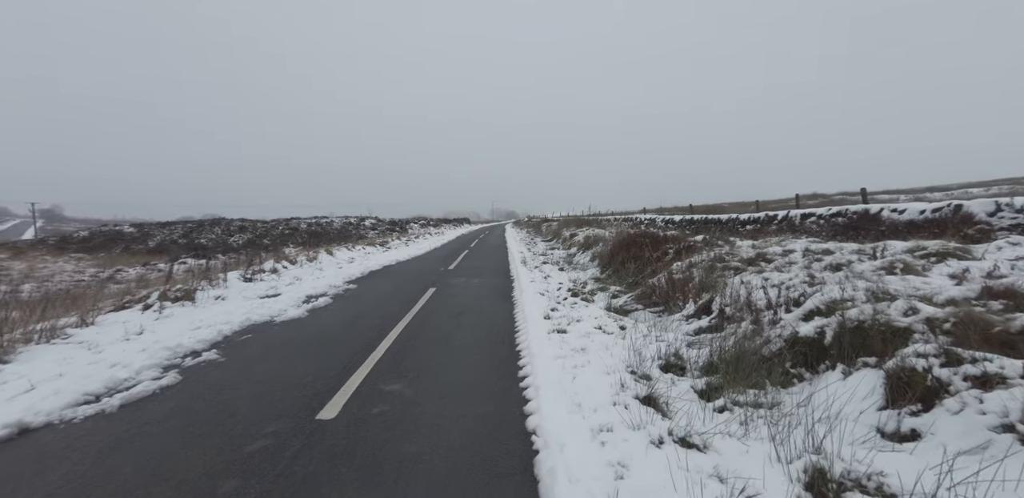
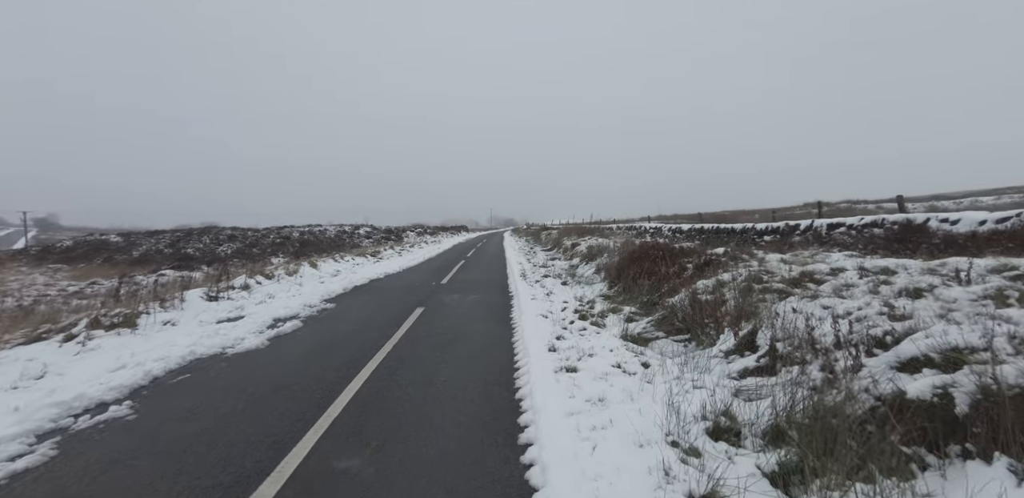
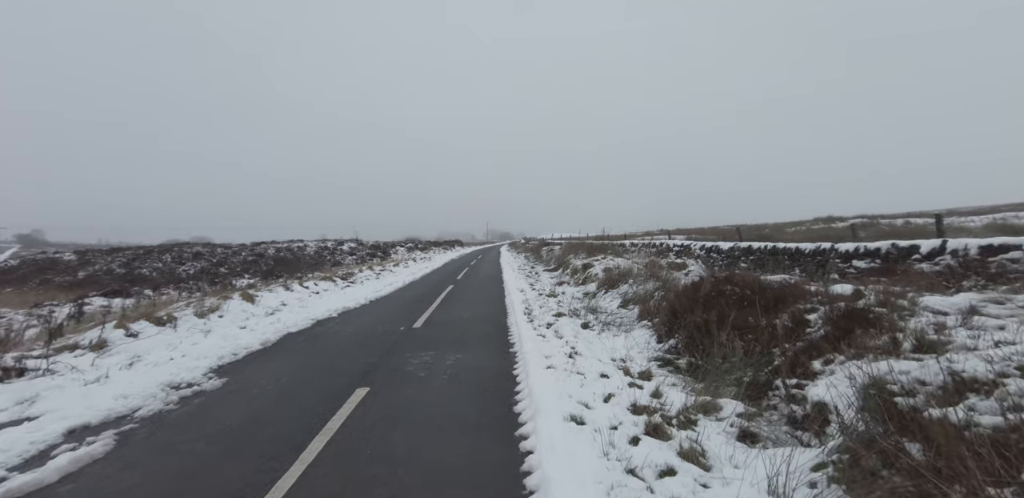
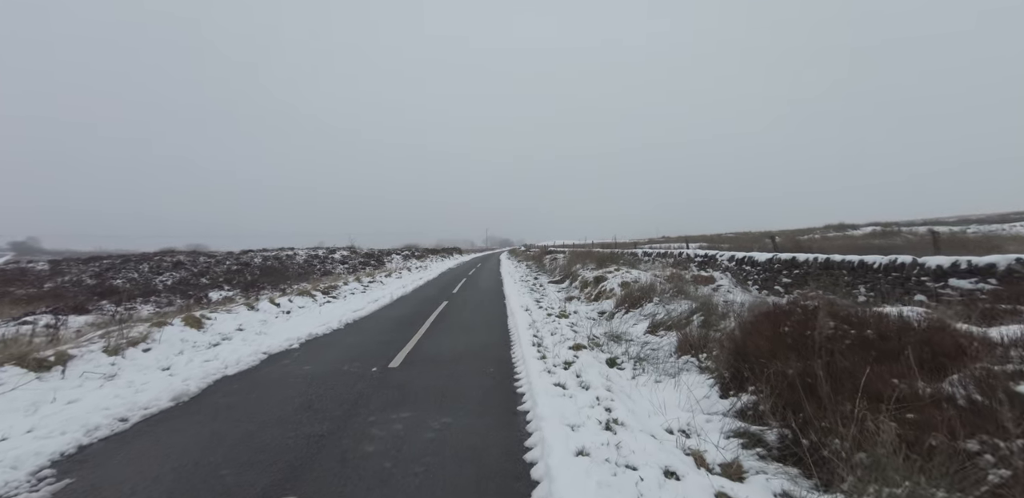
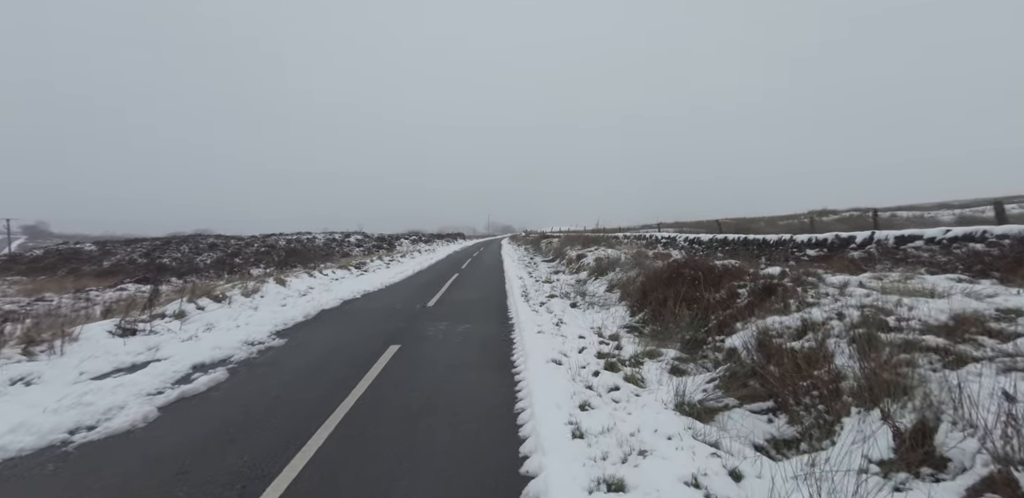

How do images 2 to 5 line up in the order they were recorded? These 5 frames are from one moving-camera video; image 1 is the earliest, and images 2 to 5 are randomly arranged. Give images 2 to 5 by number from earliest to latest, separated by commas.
2, 5, 3, 4
